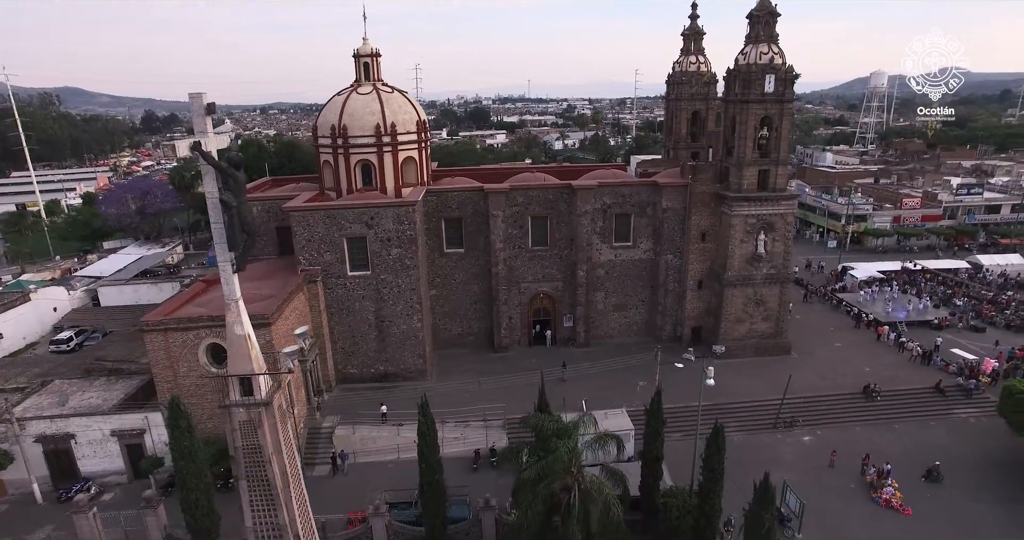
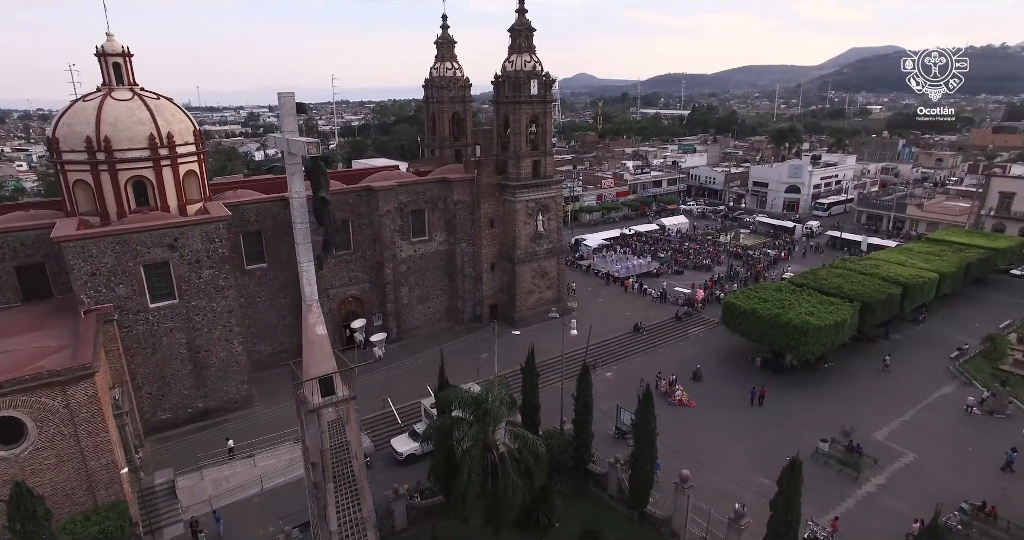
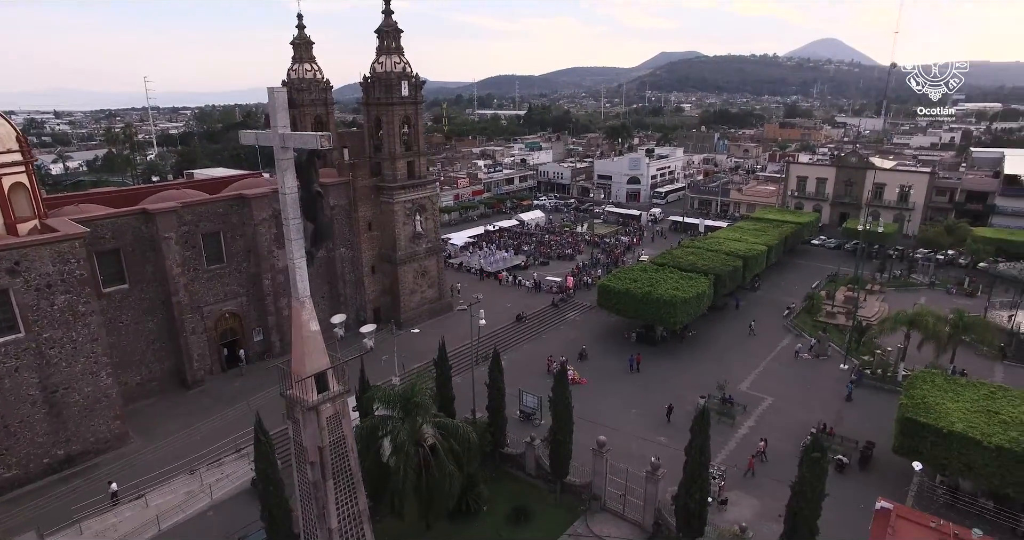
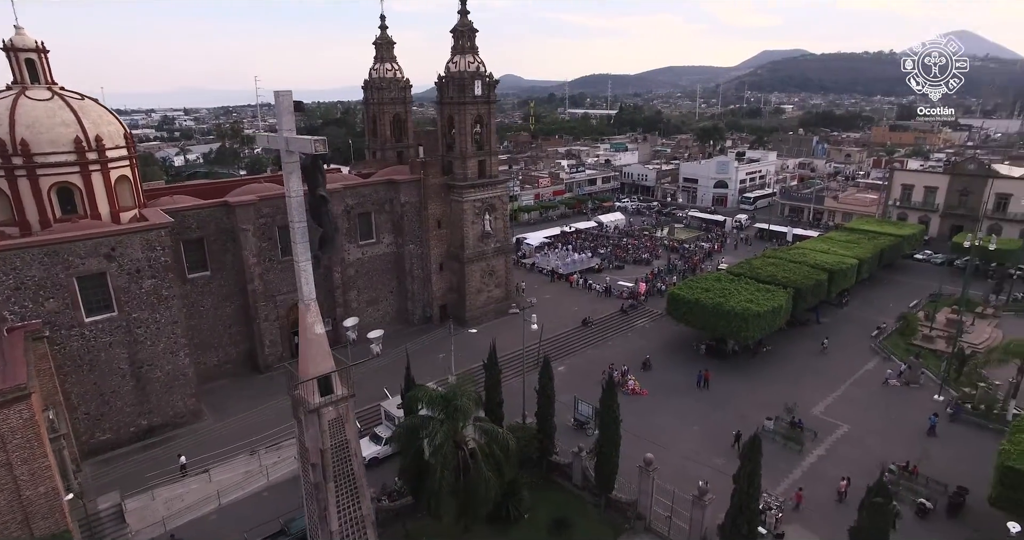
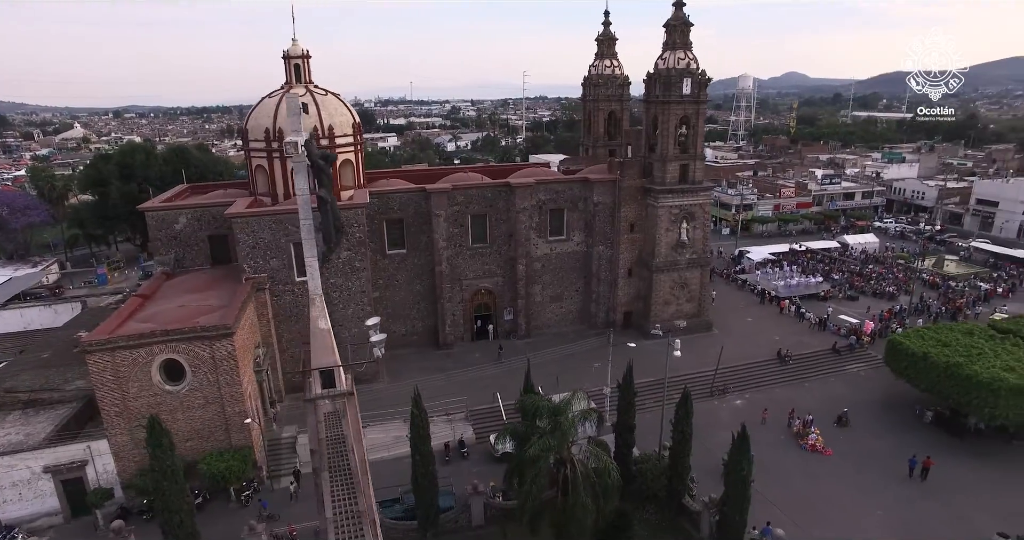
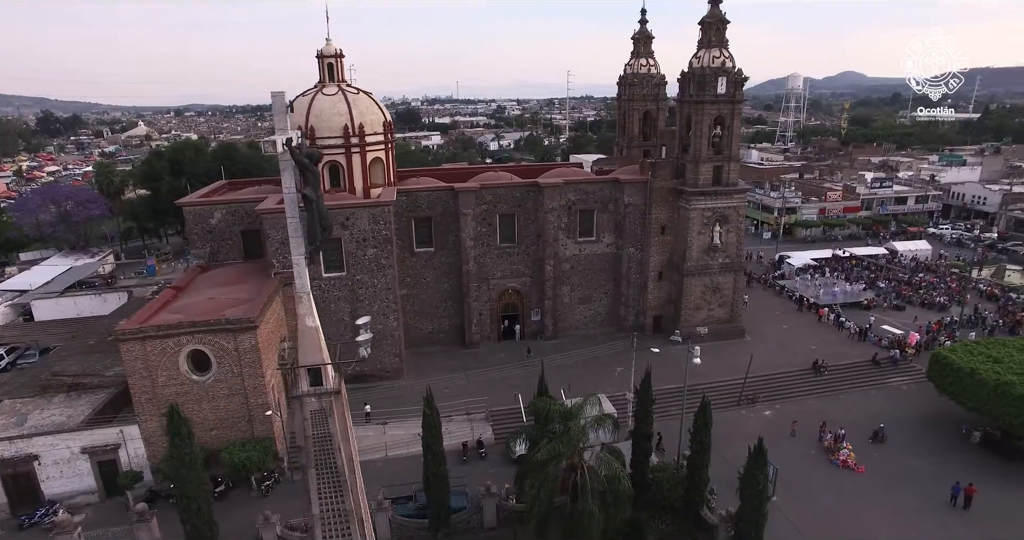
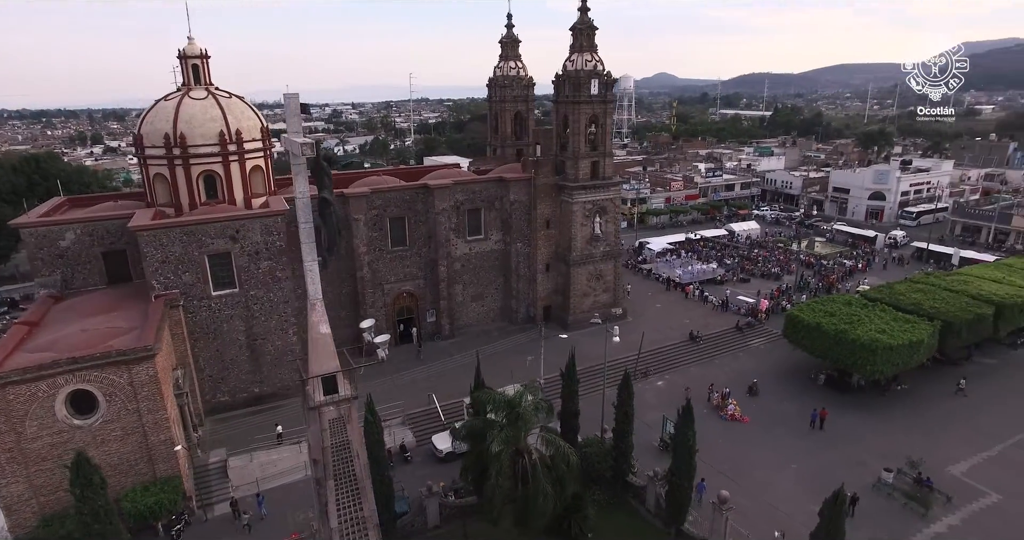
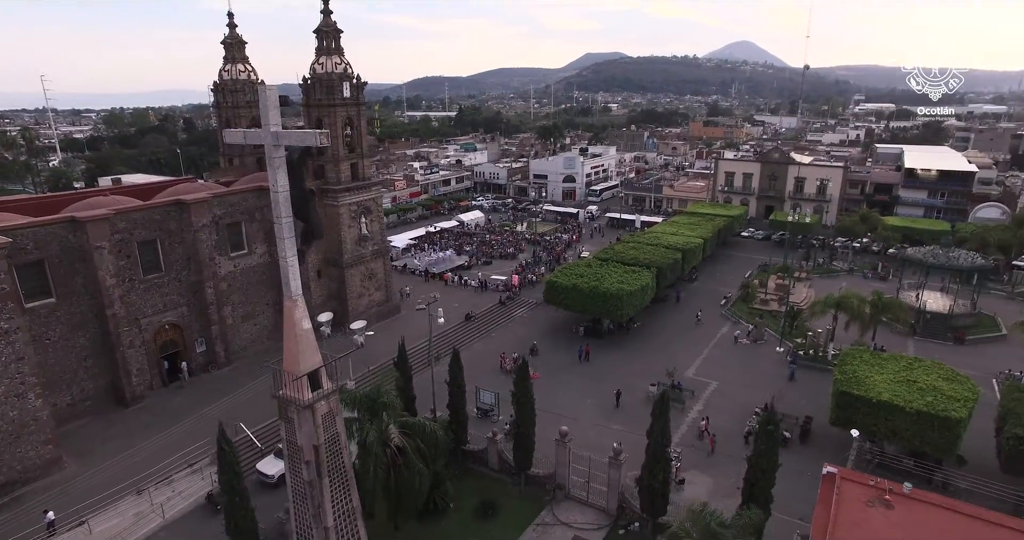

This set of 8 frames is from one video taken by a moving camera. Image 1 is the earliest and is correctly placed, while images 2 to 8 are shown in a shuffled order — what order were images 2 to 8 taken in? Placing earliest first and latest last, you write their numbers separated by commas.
6, 5, 7, 2, 4, 3, 8
